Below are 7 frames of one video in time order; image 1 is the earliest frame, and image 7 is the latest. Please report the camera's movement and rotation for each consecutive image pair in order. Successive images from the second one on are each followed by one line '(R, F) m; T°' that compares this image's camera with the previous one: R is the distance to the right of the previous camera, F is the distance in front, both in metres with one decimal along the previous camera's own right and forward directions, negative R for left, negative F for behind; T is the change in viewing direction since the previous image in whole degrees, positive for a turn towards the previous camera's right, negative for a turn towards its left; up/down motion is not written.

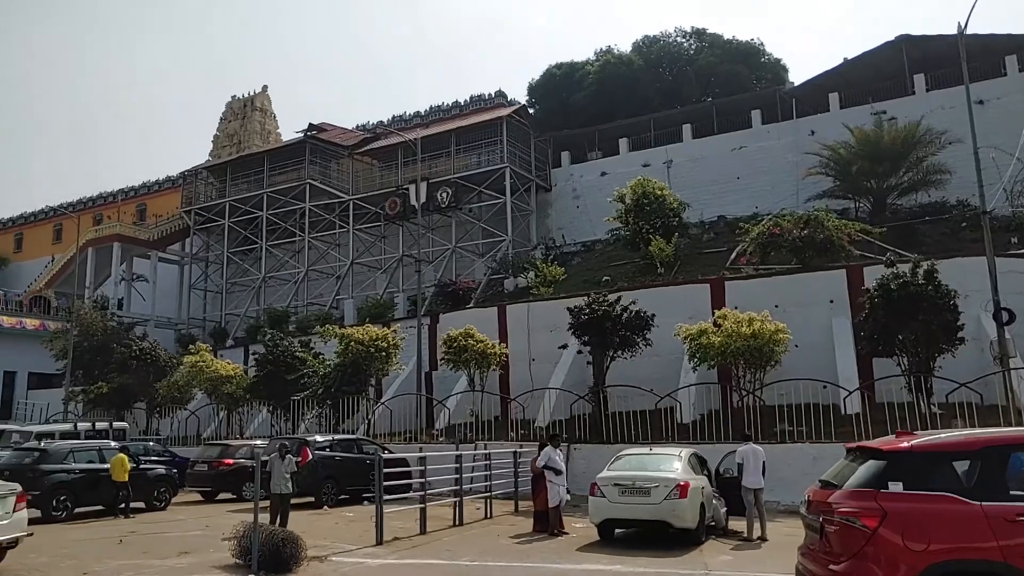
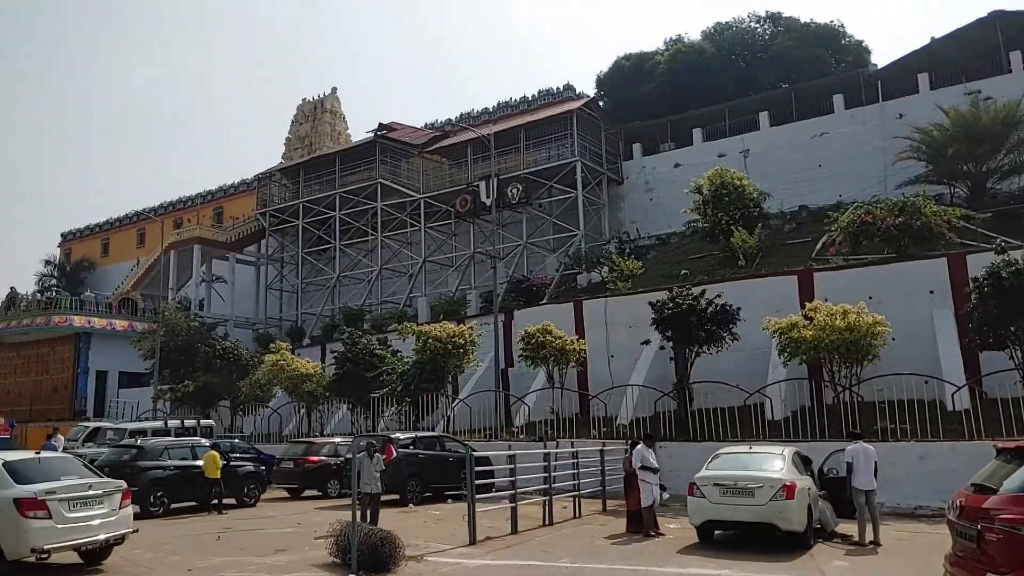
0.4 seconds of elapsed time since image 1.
(-0.4, +0.3) m; -5°
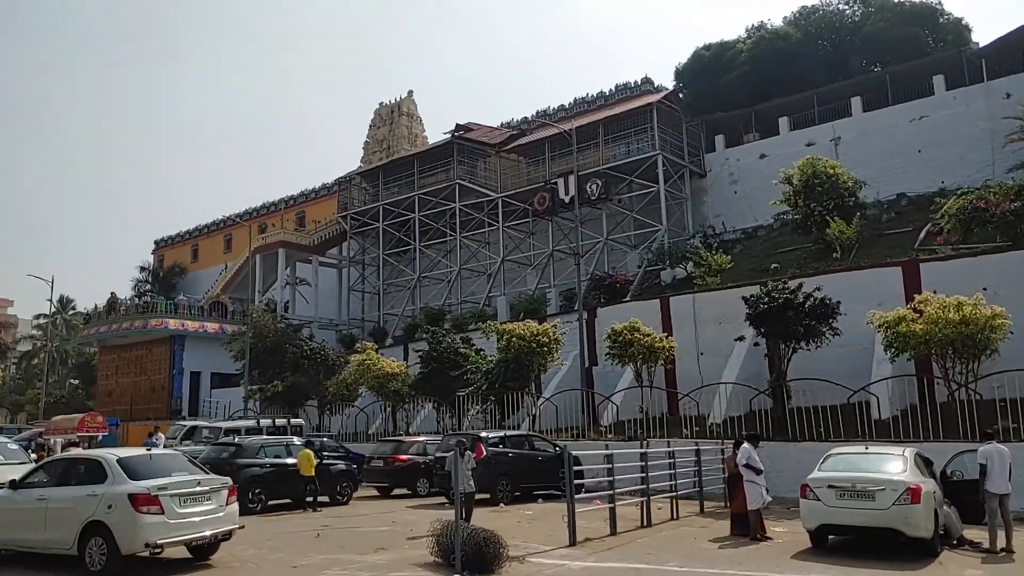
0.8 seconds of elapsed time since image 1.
(-0.3, +0.3) m; -5°
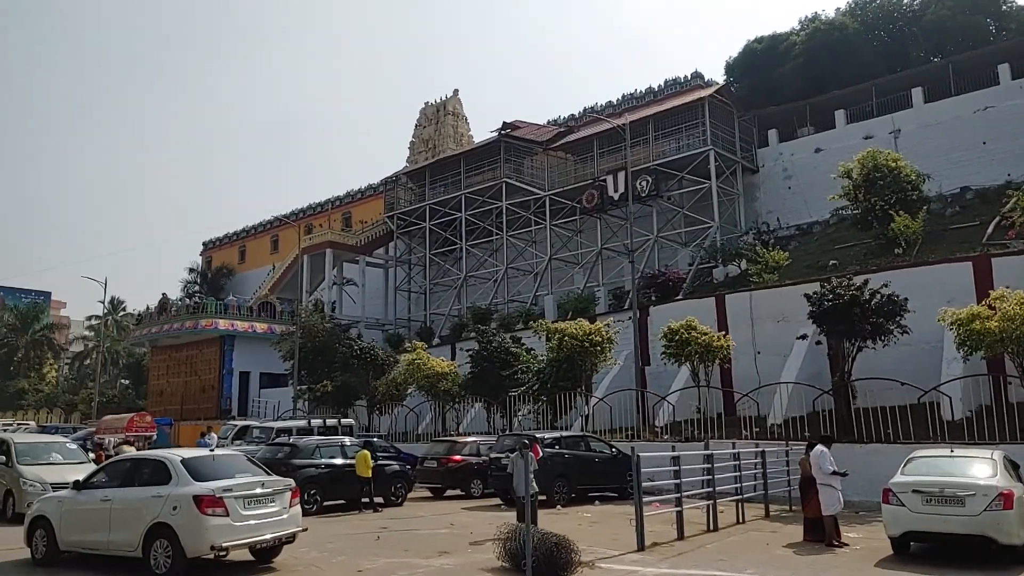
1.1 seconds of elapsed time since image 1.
(-0.3, +0.3) m; -3°
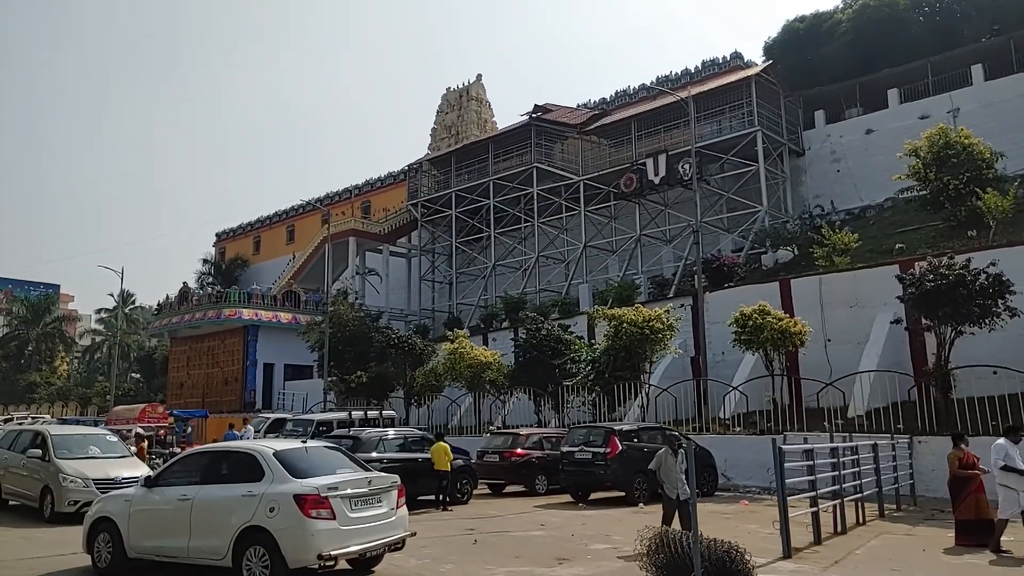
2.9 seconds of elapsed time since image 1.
(-1.4, +1.3) m; 0°
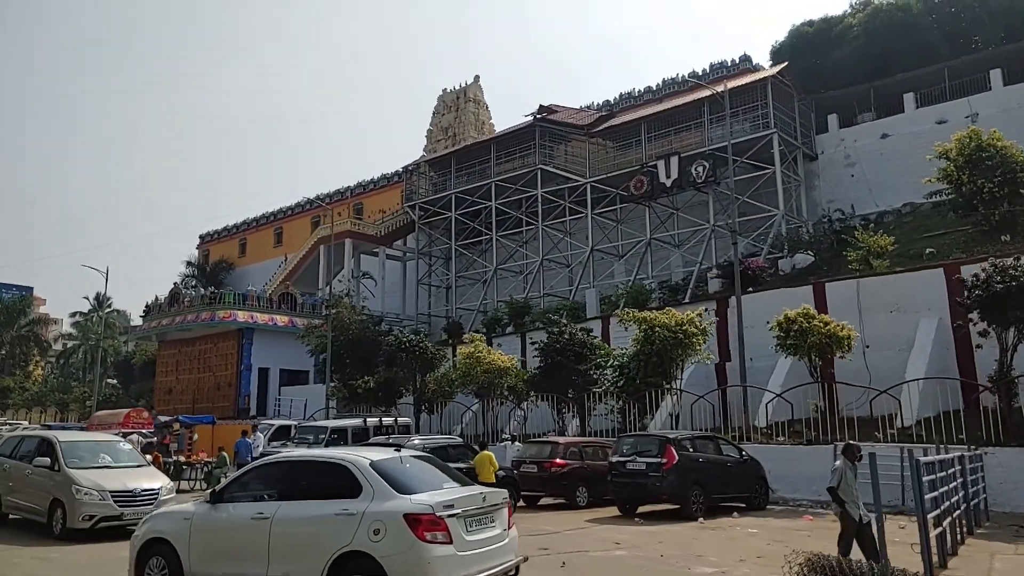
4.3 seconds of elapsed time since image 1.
(-1.3, +1.1) m; +2°
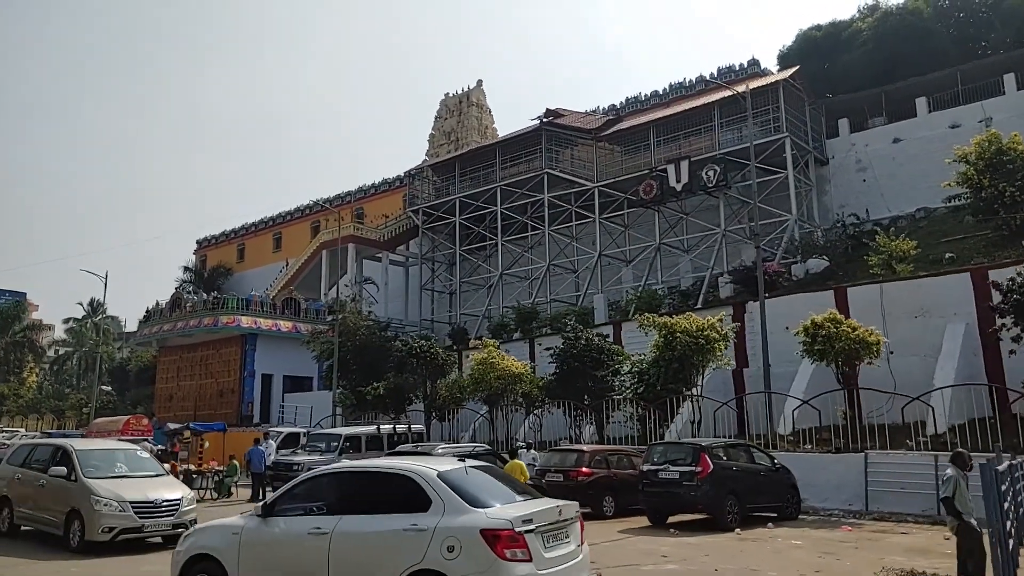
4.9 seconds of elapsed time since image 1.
(-0.6, +0.4) m; +1°
